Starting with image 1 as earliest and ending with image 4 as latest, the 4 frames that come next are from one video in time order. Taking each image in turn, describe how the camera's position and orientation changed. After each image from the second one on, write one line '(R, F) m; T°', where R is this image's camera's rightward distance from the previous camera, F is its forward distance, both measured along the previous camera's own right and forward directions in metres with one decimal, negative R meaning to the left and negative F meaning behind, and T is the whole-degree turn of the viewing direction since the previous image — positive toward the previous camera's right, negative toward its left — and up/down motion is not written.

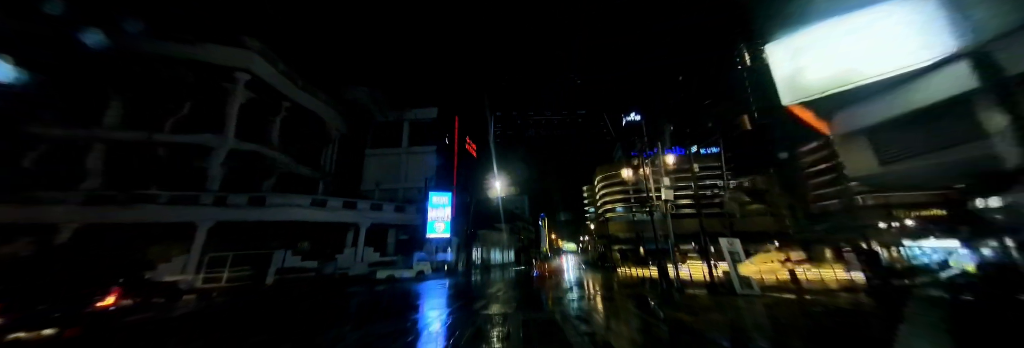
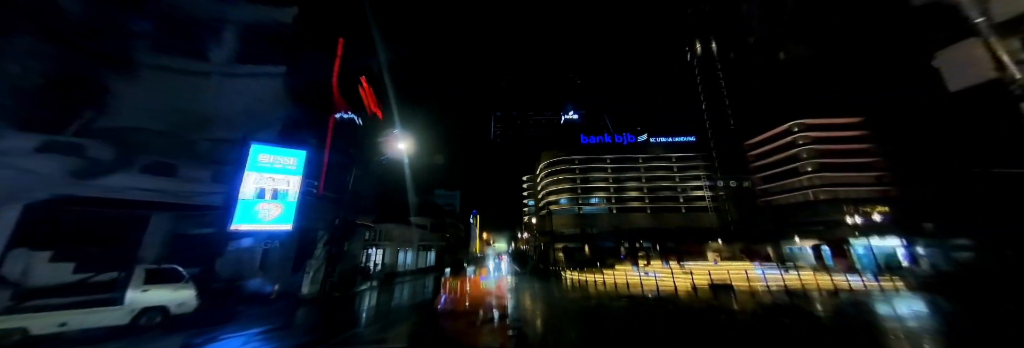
(+1.0, +6.9) m; +13°
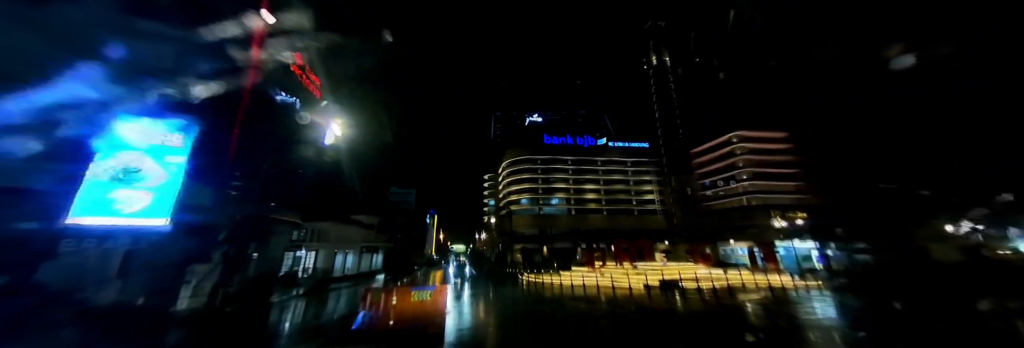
(+0.3, +1.0) m; +8°
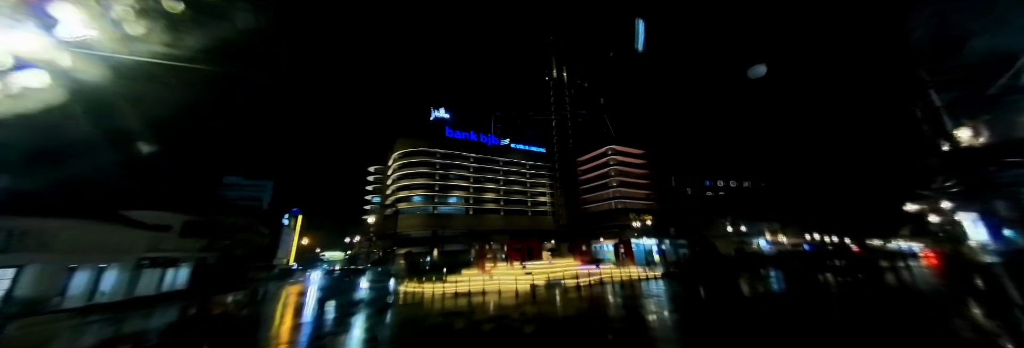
(+0.8, +1.5) m; +20°
